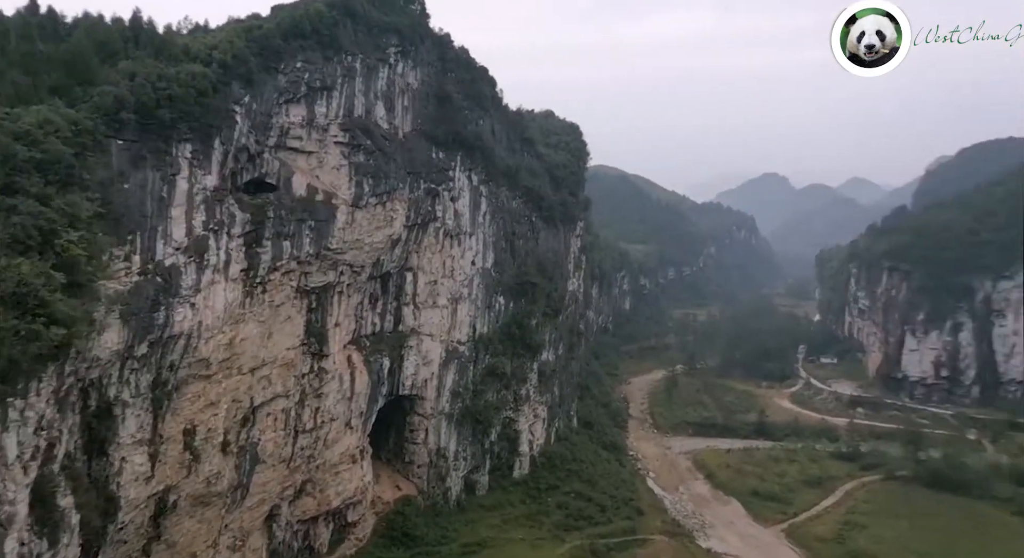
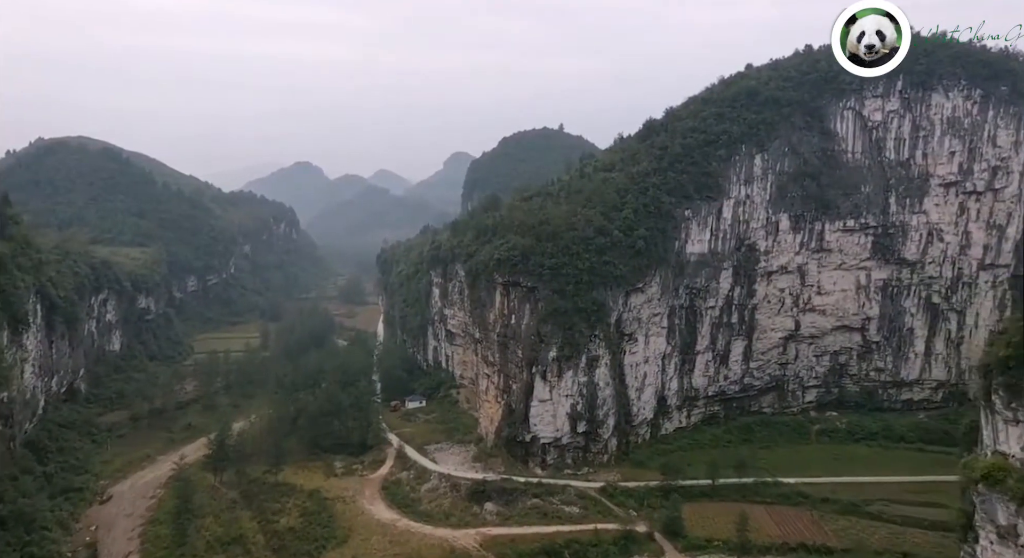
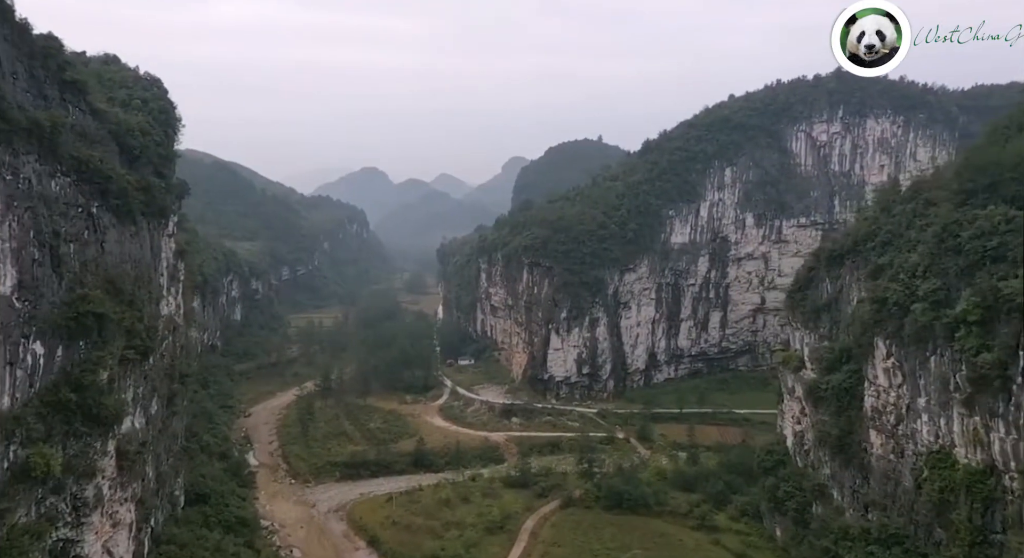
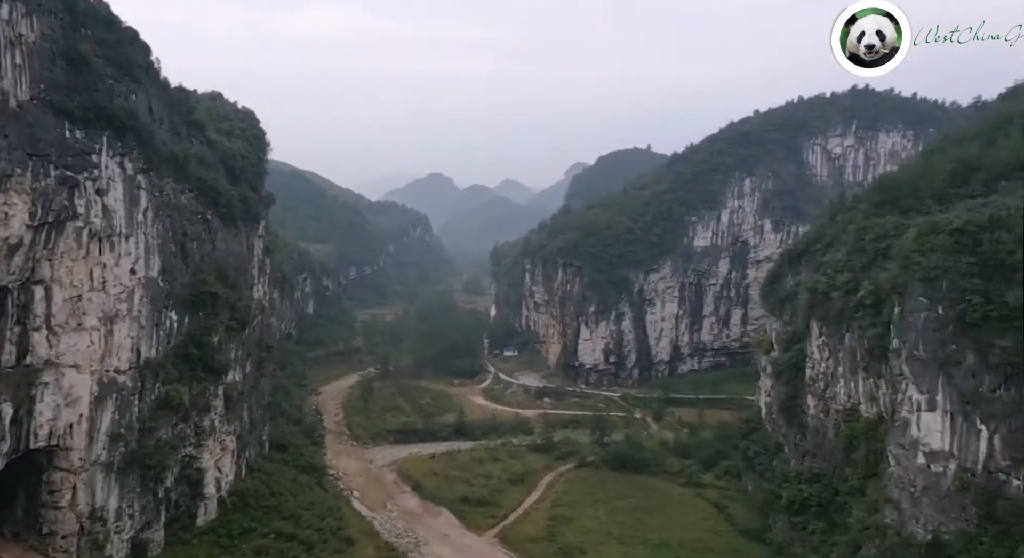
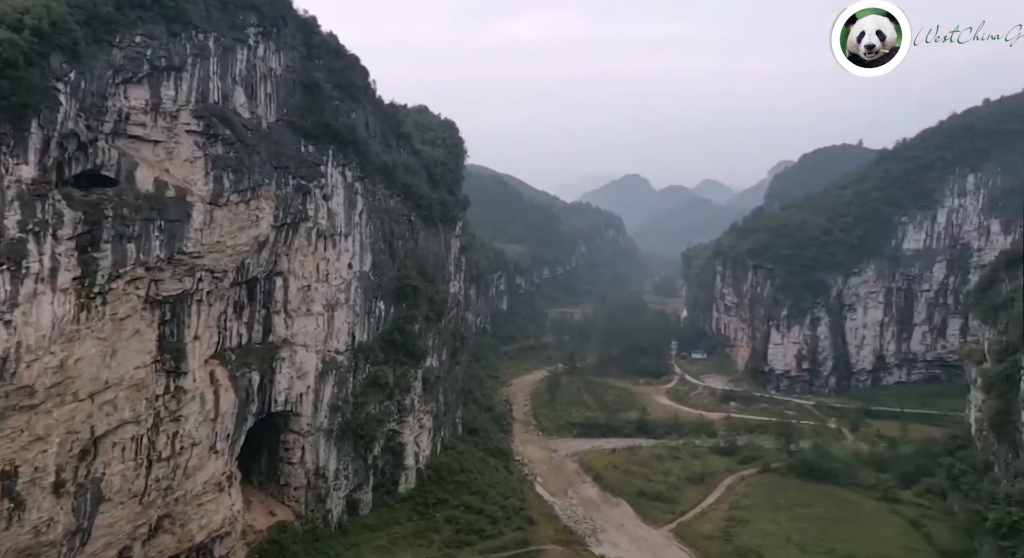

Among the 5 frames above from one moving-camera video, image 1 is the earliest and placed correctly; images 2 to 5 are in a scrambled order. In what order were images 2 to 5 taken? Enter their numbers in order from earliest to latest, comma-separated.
5, 4, 3, 2
